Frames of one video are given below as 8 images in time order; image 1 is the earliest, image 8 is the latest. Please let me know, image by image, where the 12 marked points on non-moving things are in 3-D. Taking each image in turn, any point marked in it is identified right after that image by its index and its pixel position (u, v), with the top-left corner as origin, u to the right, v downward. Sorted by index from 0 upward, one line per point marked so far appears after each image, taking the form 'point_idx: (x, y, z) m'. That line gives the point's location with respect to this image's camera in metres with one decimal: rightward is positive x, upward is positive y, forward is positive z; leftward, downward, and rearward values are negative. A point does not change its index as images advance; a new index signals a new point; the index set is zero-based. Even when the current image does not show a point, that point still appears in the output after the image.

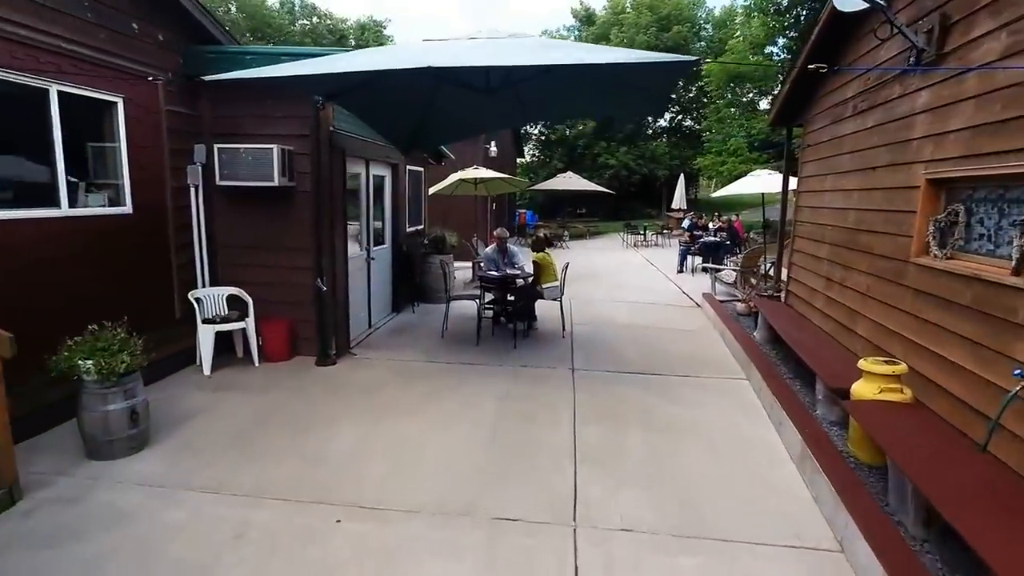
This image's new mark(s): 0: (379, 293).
0: (-1.6, -0.1, +7.4) m
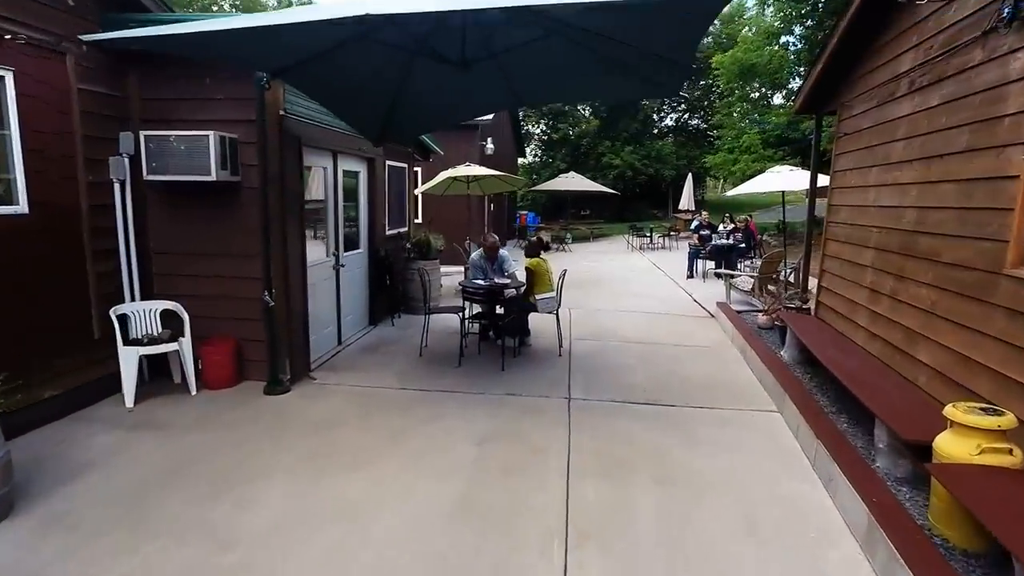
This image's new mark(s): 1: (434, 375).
0: (-1.7, -0.2, +6.5) m
1: (-0.7, -0.7, +5.2) m
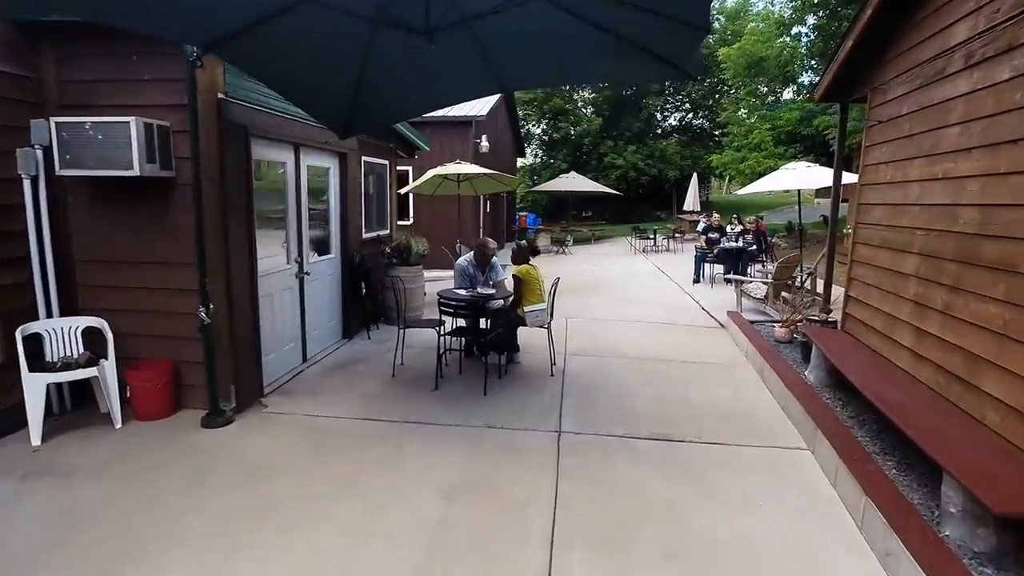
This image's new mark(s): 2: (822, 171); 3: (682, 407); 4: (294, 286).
0: (-1.8, -0.3, +5.8) m
1: (-0.8, -0.8, +4.5) m
2: (+4.0, +1.5, +8.1) m
3: (+1.2, -0.9, +4.5) m
4: (-1.9, 0.0, +5.3) m
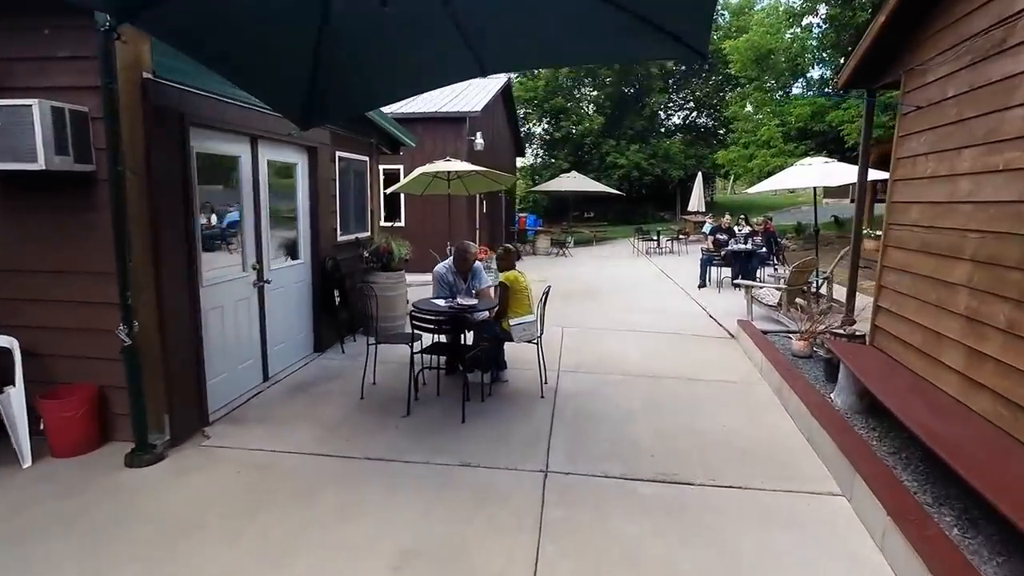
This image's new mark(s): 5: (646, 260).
0: (-1.9, -0.3, +5.2) m
1: (-0.9, -0.9, +3.9) m
2: (+4.0, +1.5, +7.4) m
3: (+1.1, -0.9, +3.9) m
4: (-2.0, -0.1, +4.7) m
5: (+3.2, +0.7, +14.9) m
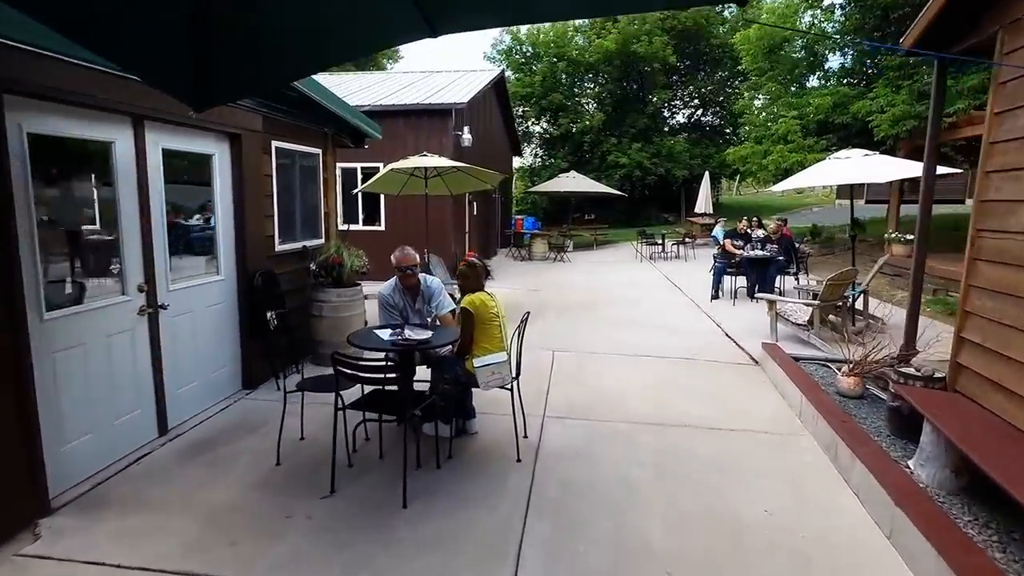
0: (-2.1, -0.5, +4.1) m
1: (-1.1, -1.1, +2.7) m
2: (+3.8, +1.3, +6.3) m
3: (+0.9, -1.1, +2.8) m
4: (-2.2, -0.2, +3.6) m
5: (+3.1, +0.5, +13.8) m
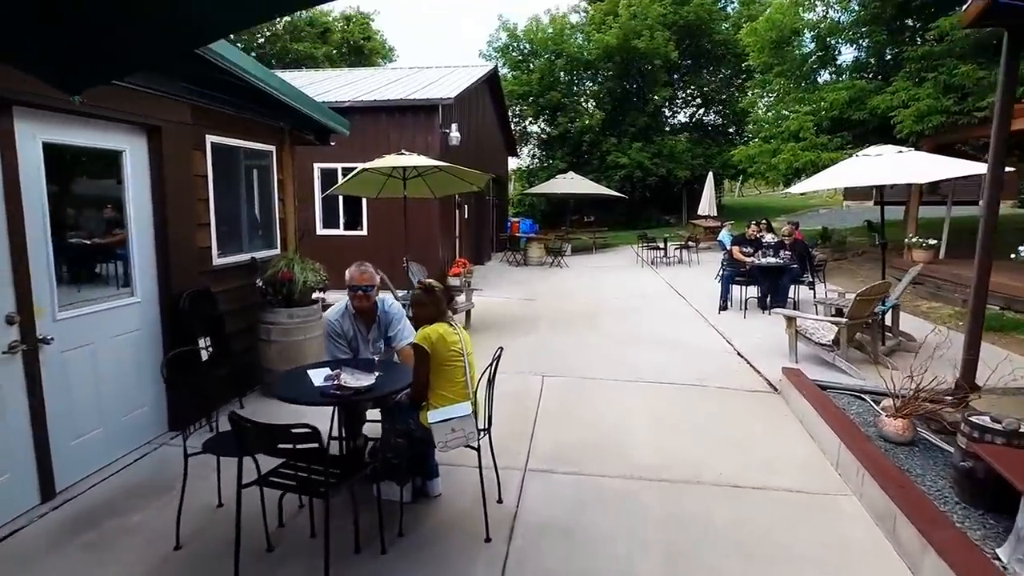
0: (-2.2, -0.7, +3.4) m
1: (-1.2, -1.2, +2.0) m
2: (+3.6, +1.2, +5.6) m
3: (+0.8, -1.2, +2.0) m
4: (-2.3, -0.4, +2.8) m
5: (+2.9, +0.3, +13.0) m
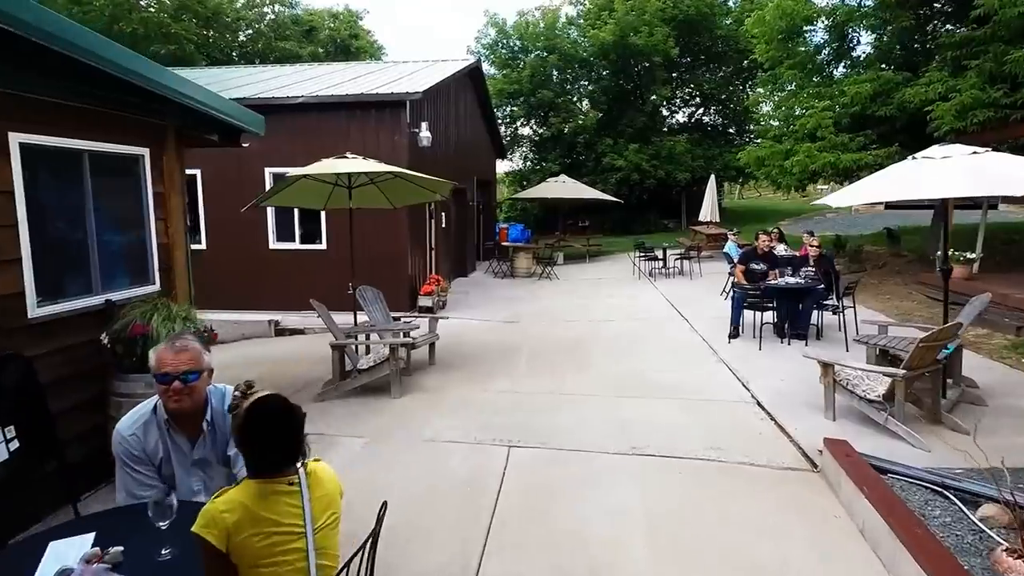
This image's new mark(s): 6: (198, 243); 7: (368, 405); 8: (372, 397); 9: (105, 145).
0: (-2.5, -1.0, +2.1) m
1: (-1.5, -1.5, +0.7) m
2: (+3.3, +0.9, +4.3) m
3: (+0.5, -1.5, +0.8) m
4: (-2.6, -0.7, +1.5) m
5: (+2.6, 0.0, +11.8) m
6: (-4.8, +0.7, +9.5) m
7: (-1.2, -1.0, +5.1) m
8: (-1.2, -0.9, +5.3) m
9: (-2.3, +0.8, +3.5) m
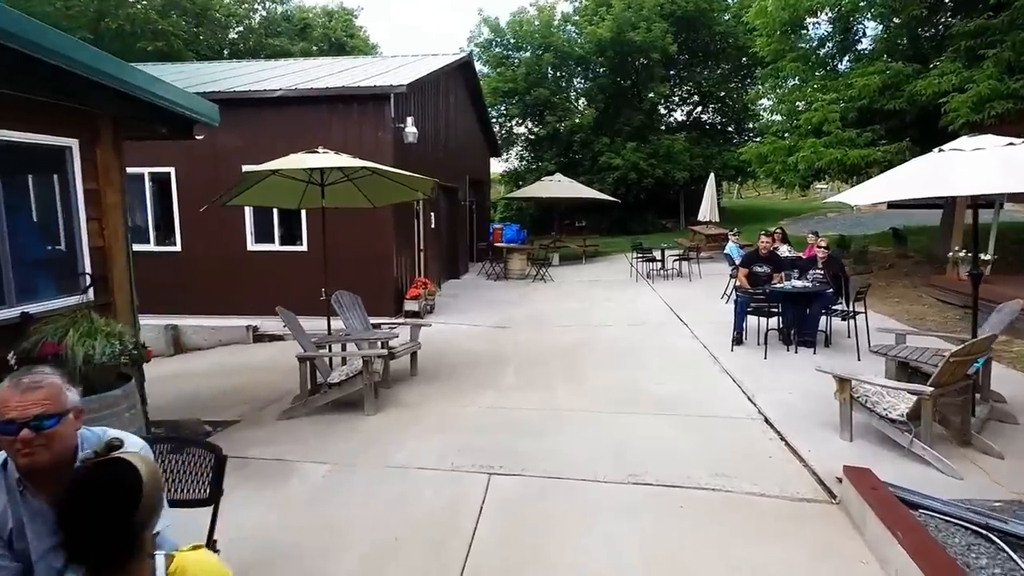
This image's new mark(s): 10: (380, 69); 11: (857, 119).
0: (-2.6, -1.0, +1.6) m
1: (-1.6, -1.5, +0.3) m
2: (+3.2, +0.8, +3.9) m
3: (+0.4, -1.6, +0.3) m
4: (-2.7, -0.7, +1.1) m
5: (+2.5, 0.0, +11.3) m
6: (-5.0, +0.6, +9.0) m
7: (-1.3, -1.0, +4.6) m
8: (-1.3, -1.0, +4.8) m
9: (-2.4, +0.7, +3.0) m
10: (-2.2, +3.6, +10.1) m
11: (+5.1, +2.5, +9.1) m
